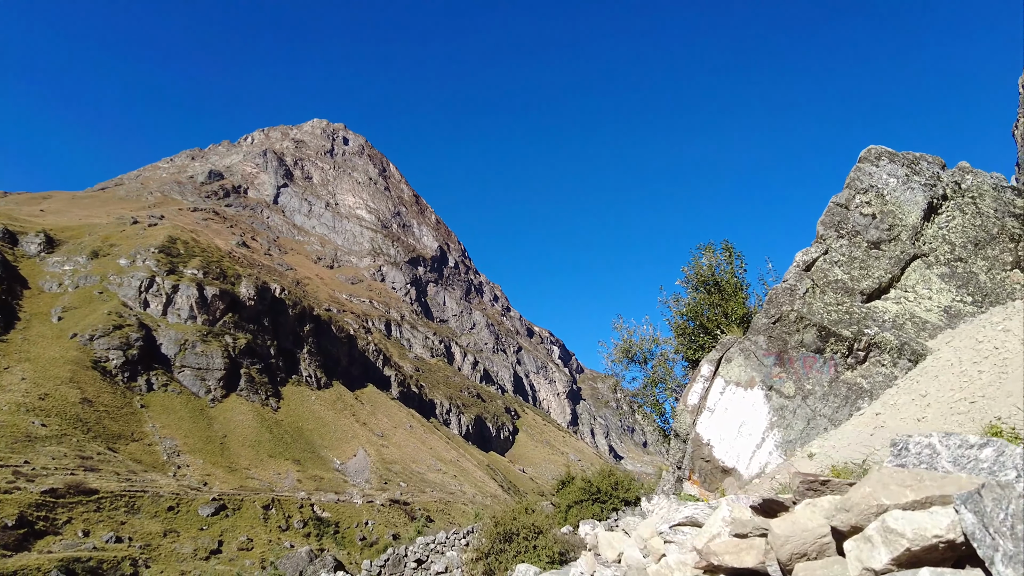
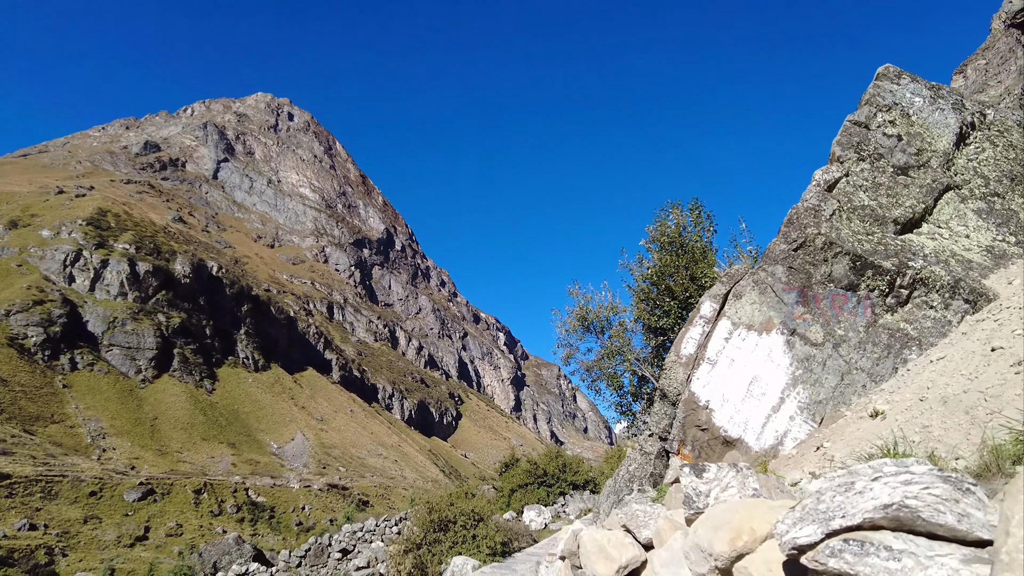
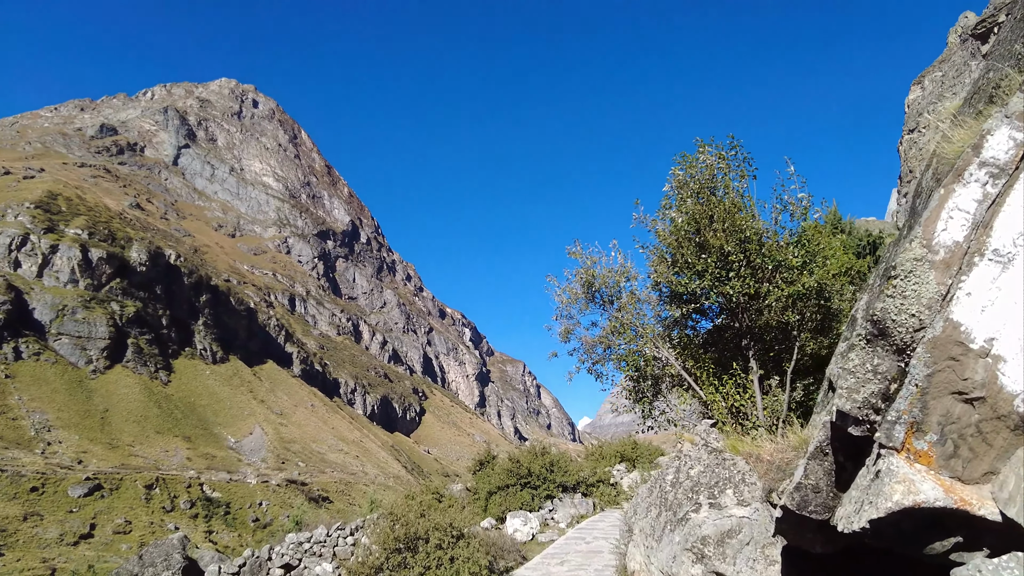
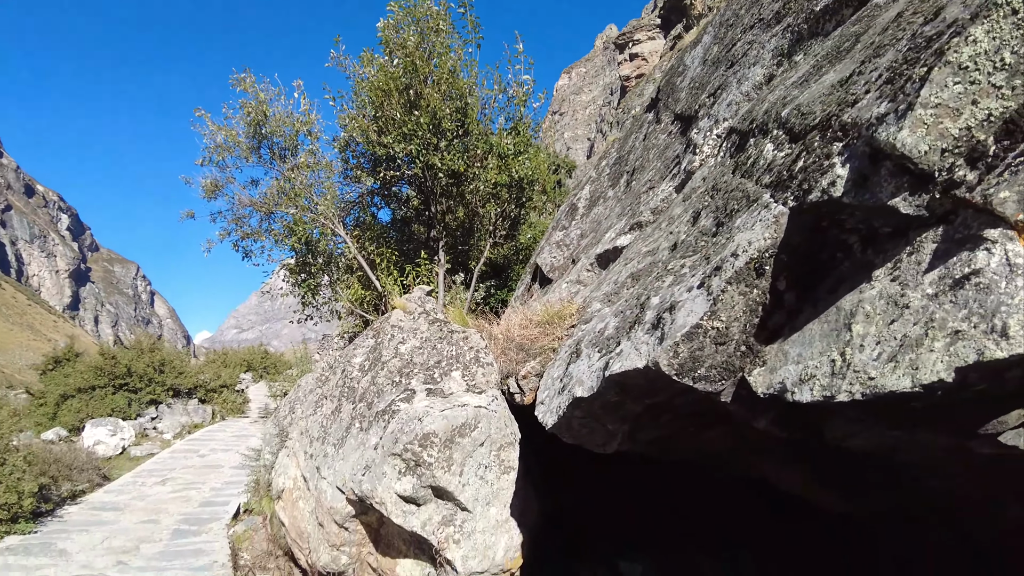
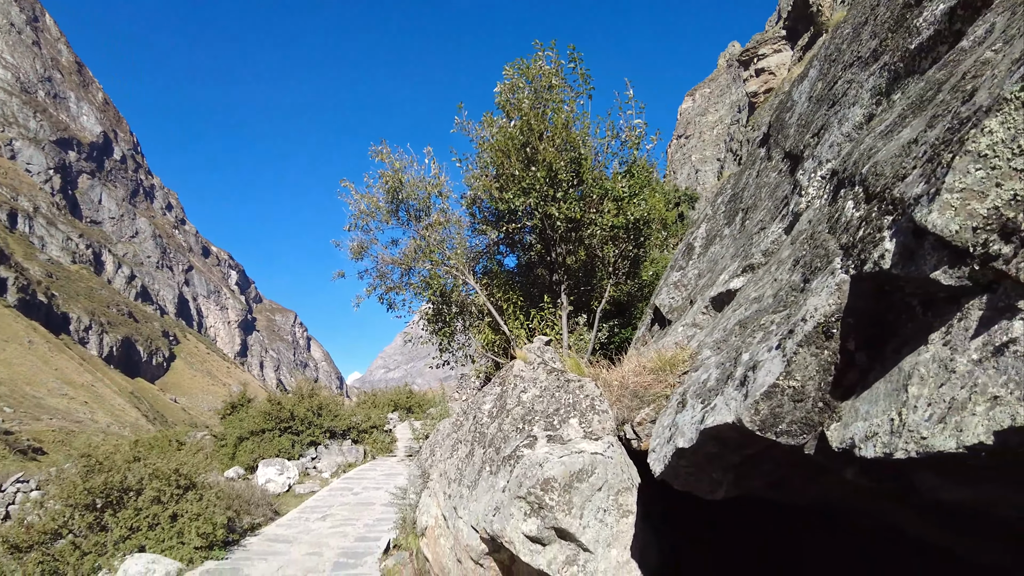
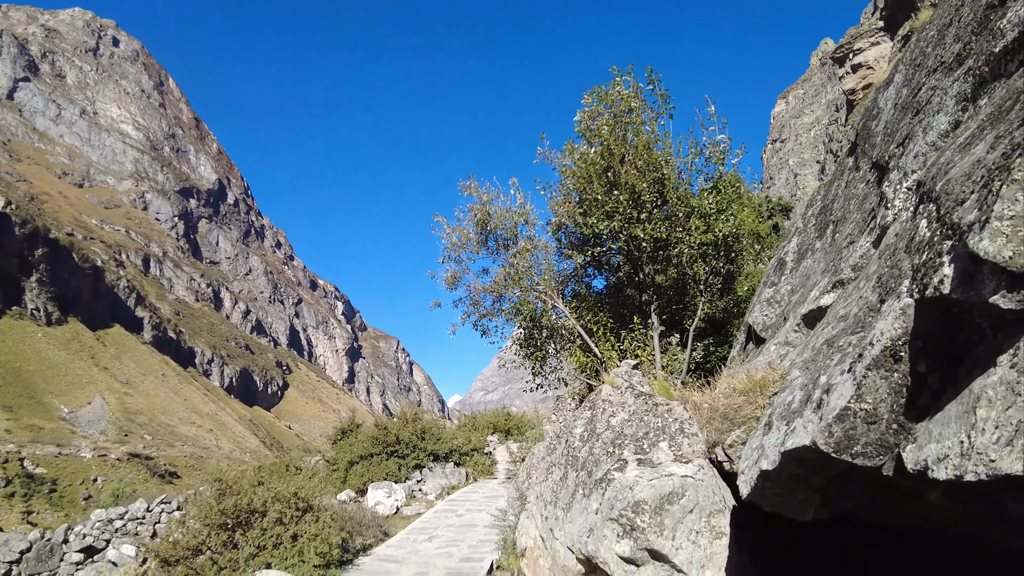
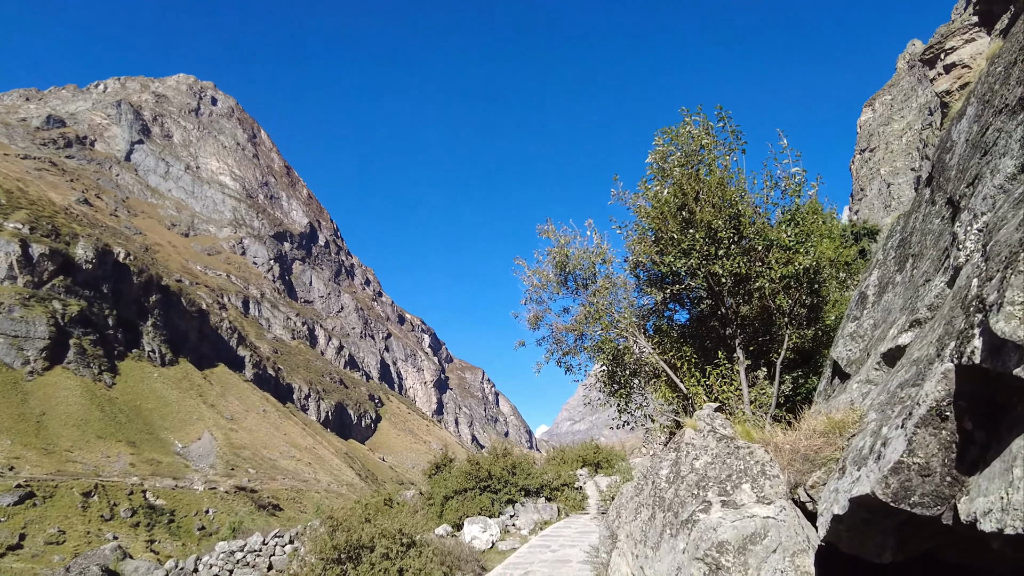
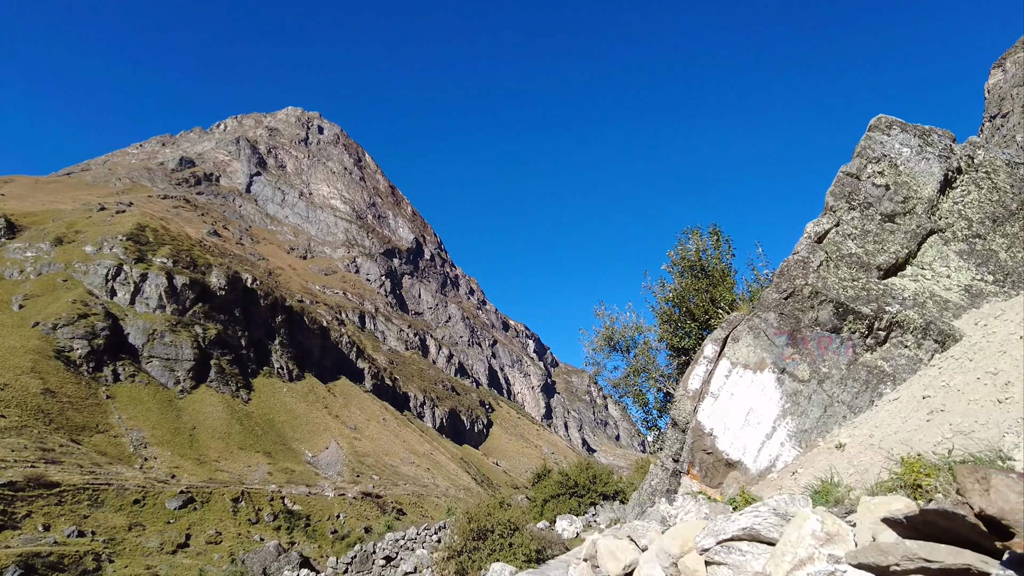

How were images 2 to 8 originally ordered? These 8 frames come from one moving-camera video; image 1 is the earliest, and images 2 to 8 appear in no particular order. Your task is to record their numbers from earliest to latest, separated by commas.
8, 2, 3, 7, 6, 5, 4
